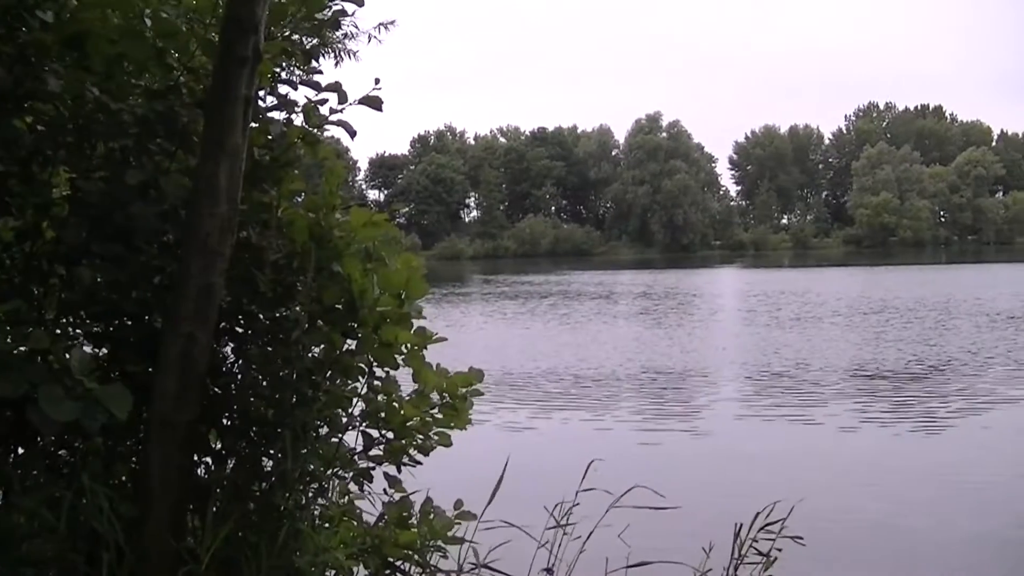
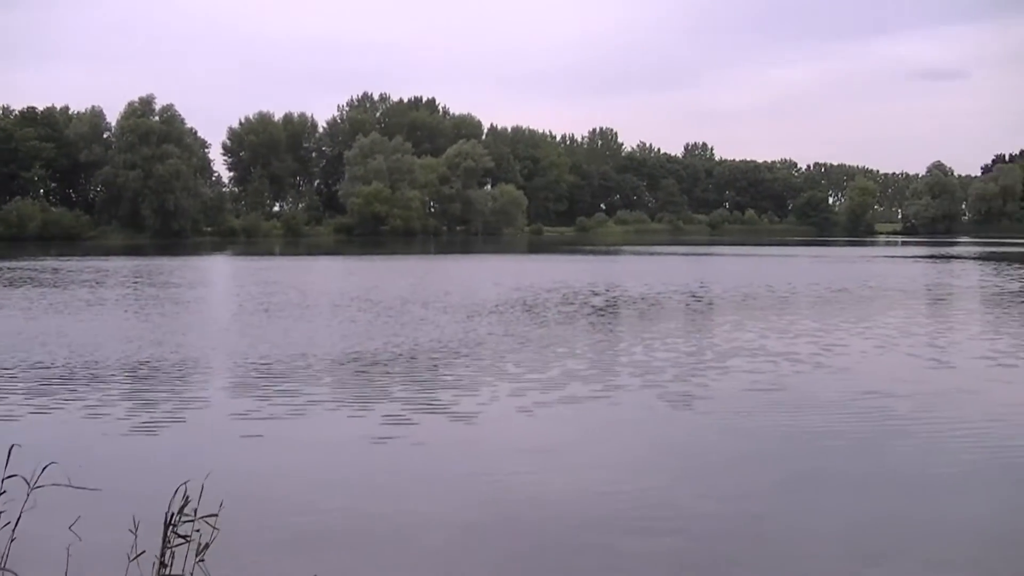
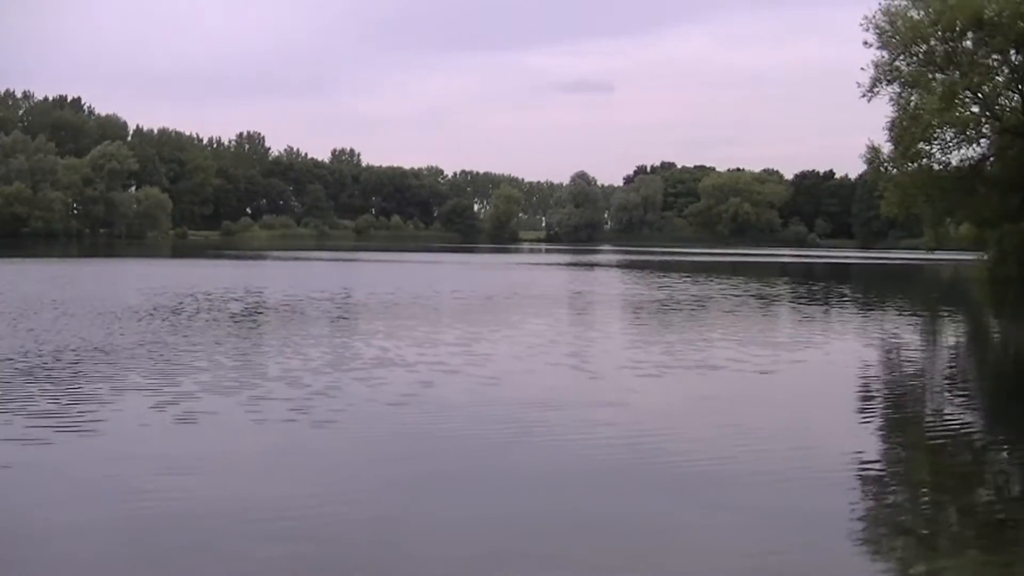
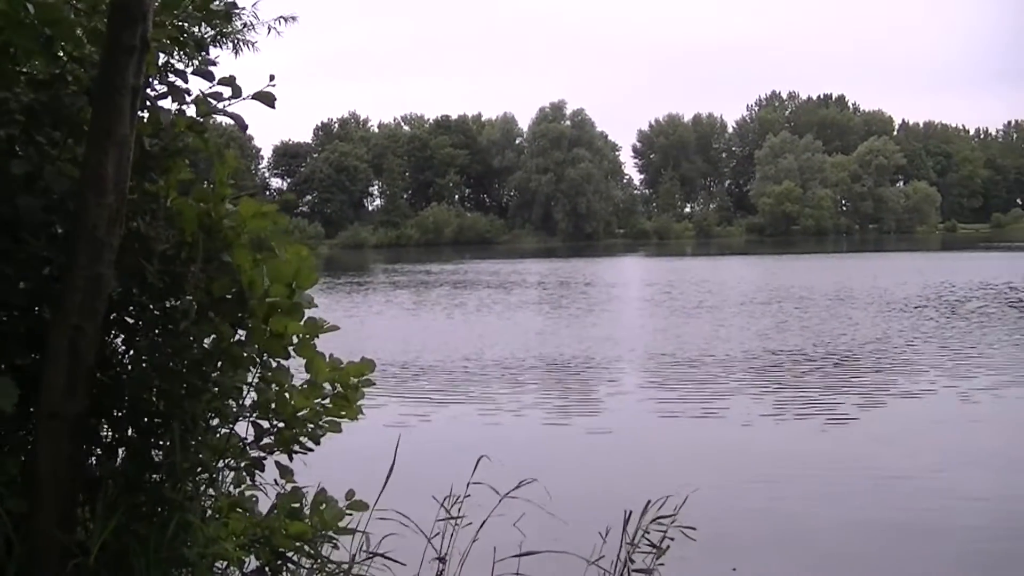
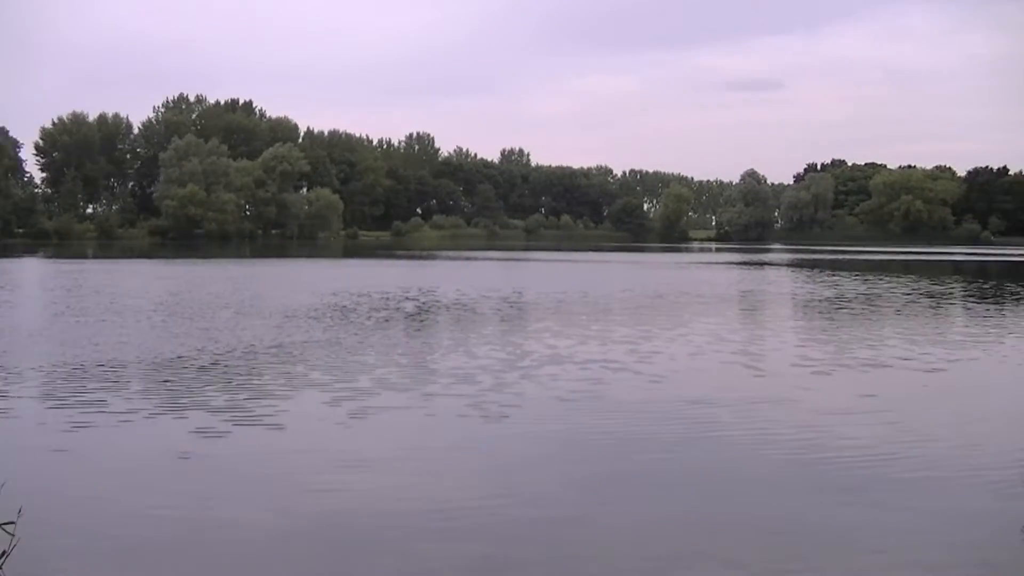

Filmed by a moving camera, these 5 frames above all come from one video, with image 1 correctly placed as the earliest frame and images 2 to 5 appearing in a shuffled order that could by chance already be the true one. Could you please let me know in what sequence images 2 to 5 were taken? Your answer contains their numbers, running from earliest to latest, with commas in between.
4, 2, 5, 3
